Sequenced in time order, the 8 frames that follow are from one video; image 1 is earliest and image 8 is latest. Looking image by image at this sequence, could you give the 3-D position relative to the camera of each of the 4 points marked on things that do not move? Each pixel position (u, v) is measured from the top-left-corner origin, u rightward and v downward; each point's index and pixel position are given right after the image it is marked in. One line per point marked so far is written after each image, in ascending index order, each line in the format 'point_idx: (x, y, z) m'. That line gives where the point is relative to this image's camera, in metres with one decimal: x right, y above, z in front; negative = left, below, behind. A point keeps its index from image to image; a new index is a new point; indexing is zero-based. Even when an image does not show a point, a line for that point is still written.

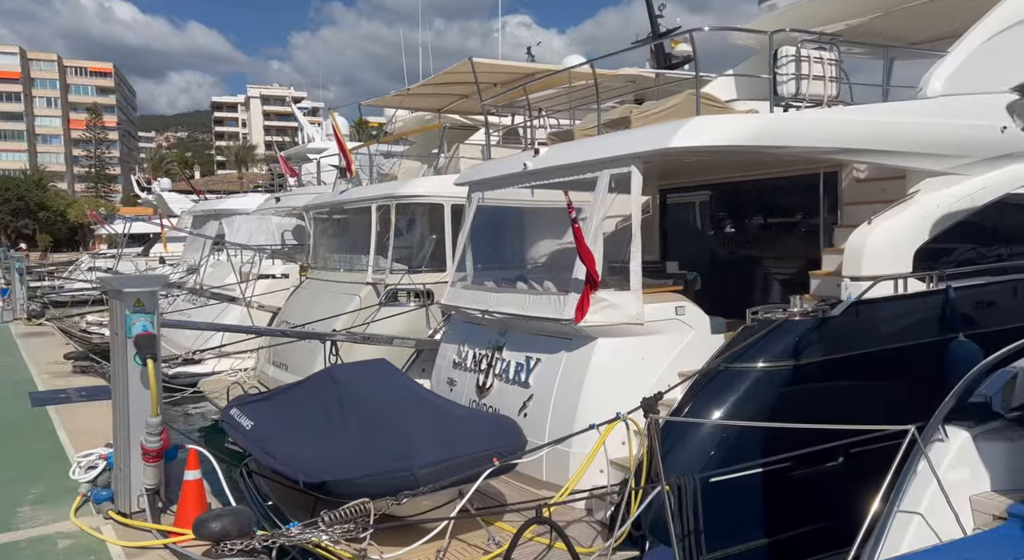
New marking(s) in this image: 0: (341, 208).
0: (-2.6, +1.1, +10.7) m
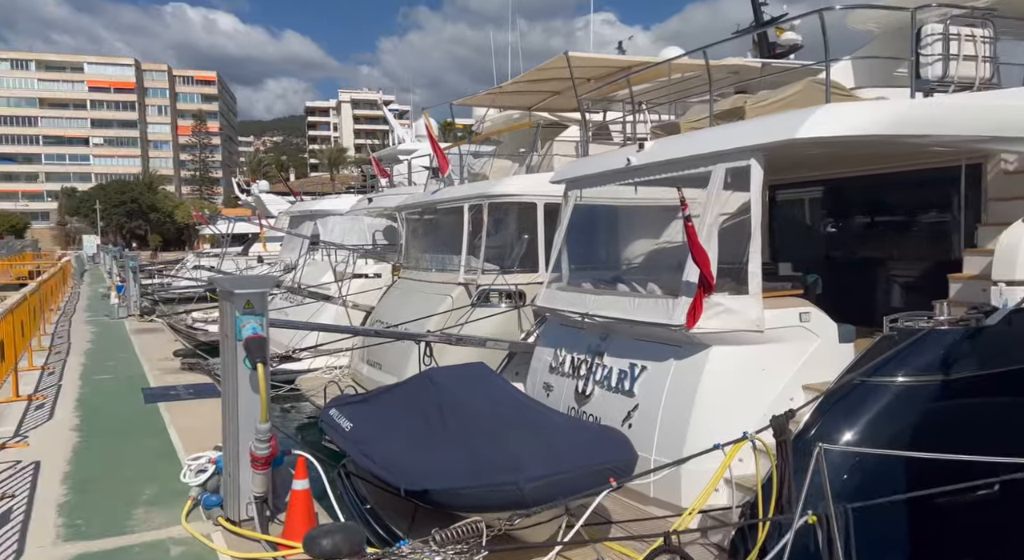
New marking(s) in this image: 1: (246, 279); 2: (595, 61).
0: (-1.2, +1.1, +10.7) m
1: (-1.6, 0.0, +4.4) m
2: (+1.1, +2.8, +9.0) m
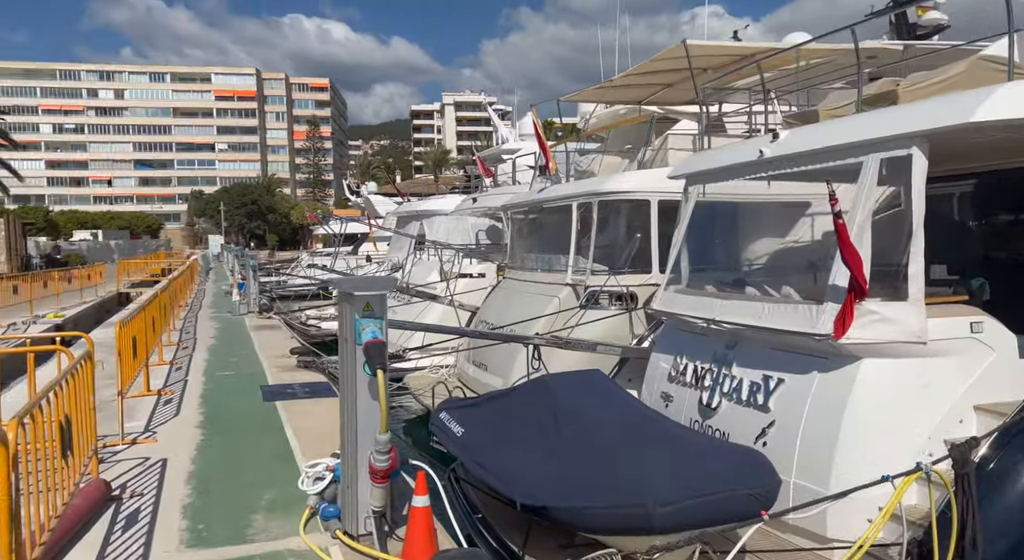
0: (+0.4, +1.1, +10.5) m
1: (-0.8, 0.0, +4.3) m
2: (+2.4, +2.7, +8.5) m
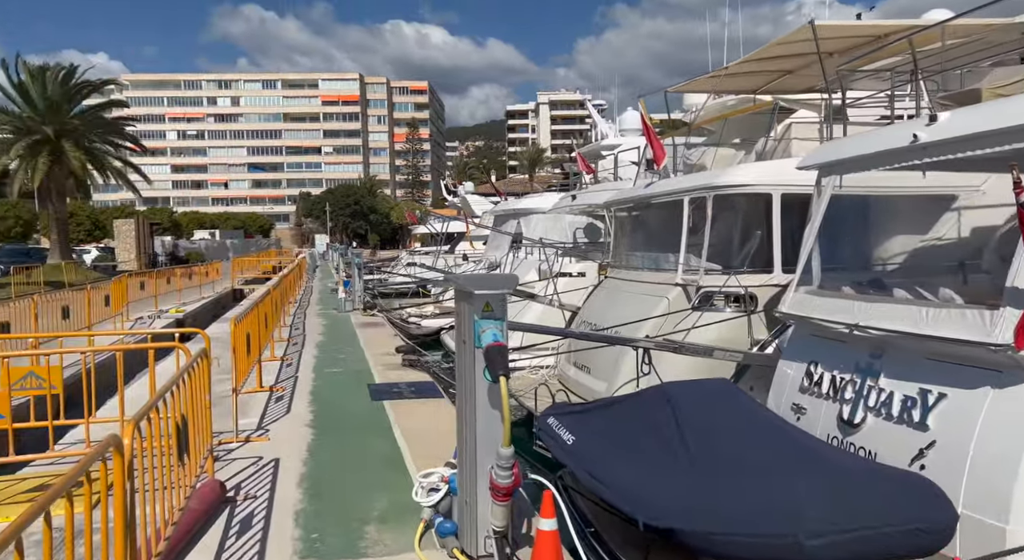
0: (+1.9, +1.1, +10.1) m
1: (-0.2, 0.0, +4.1) m
2: (+3.6, +2.7, +7.8) m
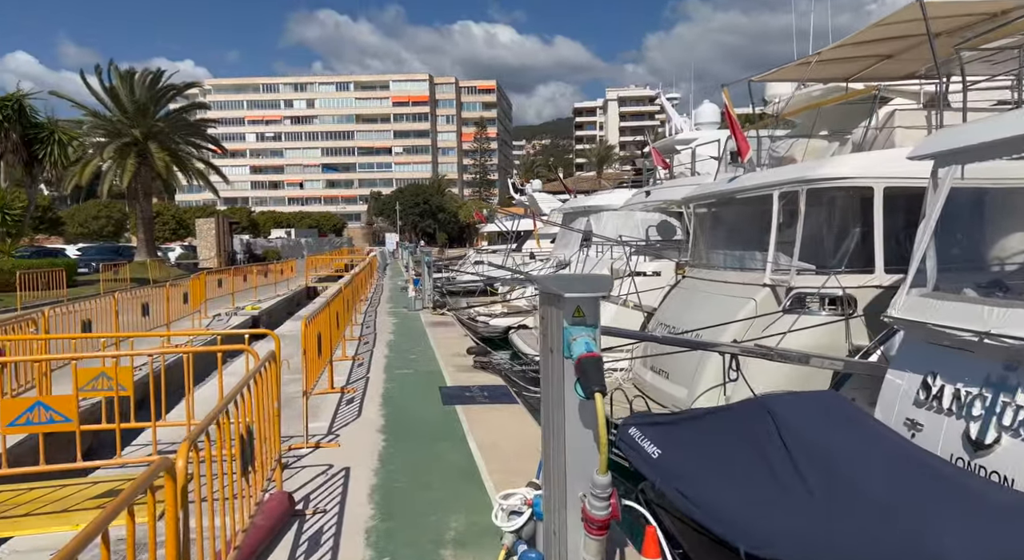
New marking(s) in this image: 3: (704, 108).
0: (+2.9, +1.1, +9.5) m
1: (+0.3, 0.0, +3.7) m
2: (+4.4, +2.7, +7.1) m
3: (+5.1, +4.5, +18.8) m
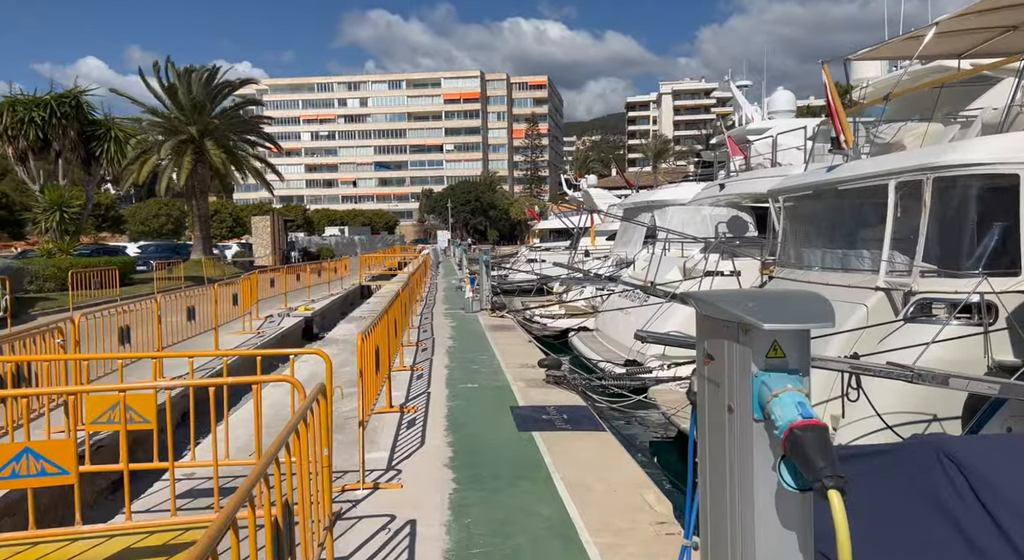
0: (+3.8, +1.1, +8.4) m
1: (+0.7, 0.0, +2.9) m
2: (+5.1, +2.7, +5.9) m
3: (+6.6, +4.6, +17.5) m
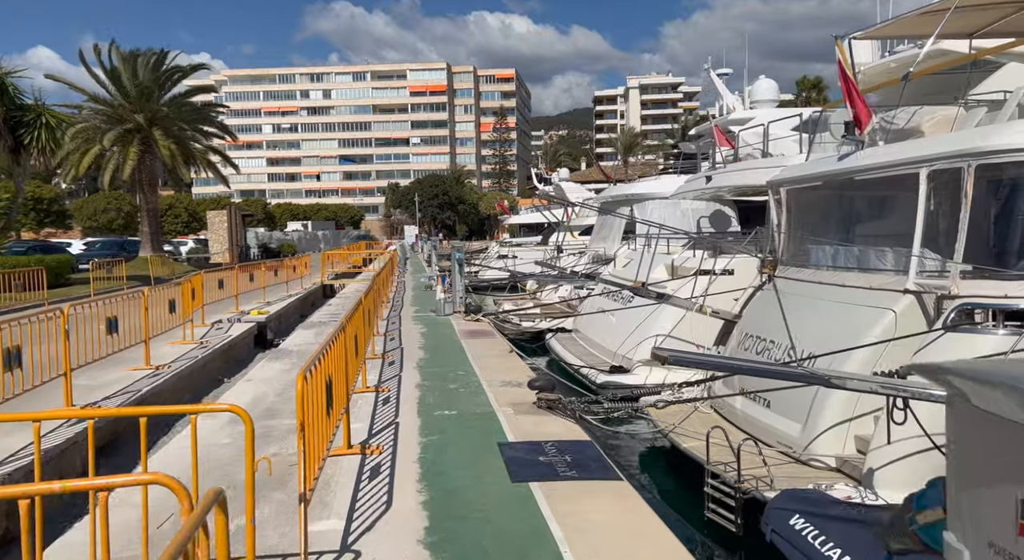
0: (+3.6, +1.1, +7.6) m
1: (+0.8, -0.1, +1.9) m
2: (+5.0, +2.7, +5.1) m
3: (+5.9, +4.6, +16.8) m
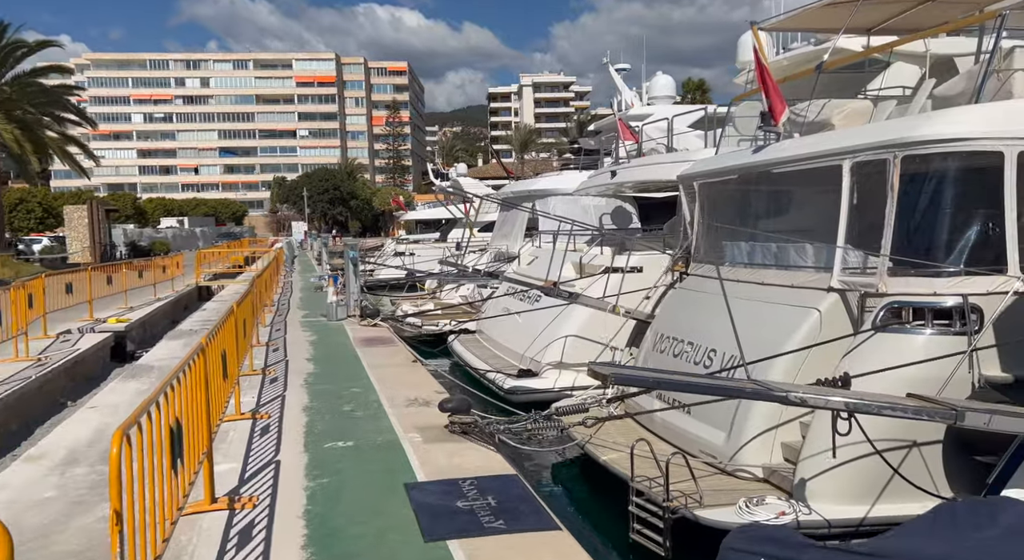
0: (+2.6, +1.1, +7.3) m
1: (+0.7, -0.1, +1.2) m
2: (+4.4, +2.7, +5.0) m
3: (+3.5, +4.7, +16.7) m
